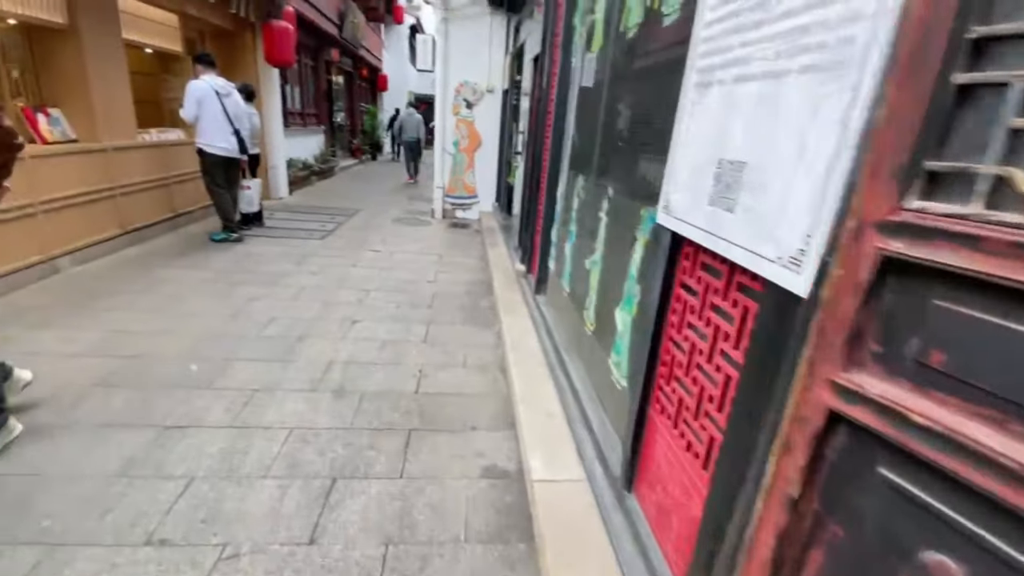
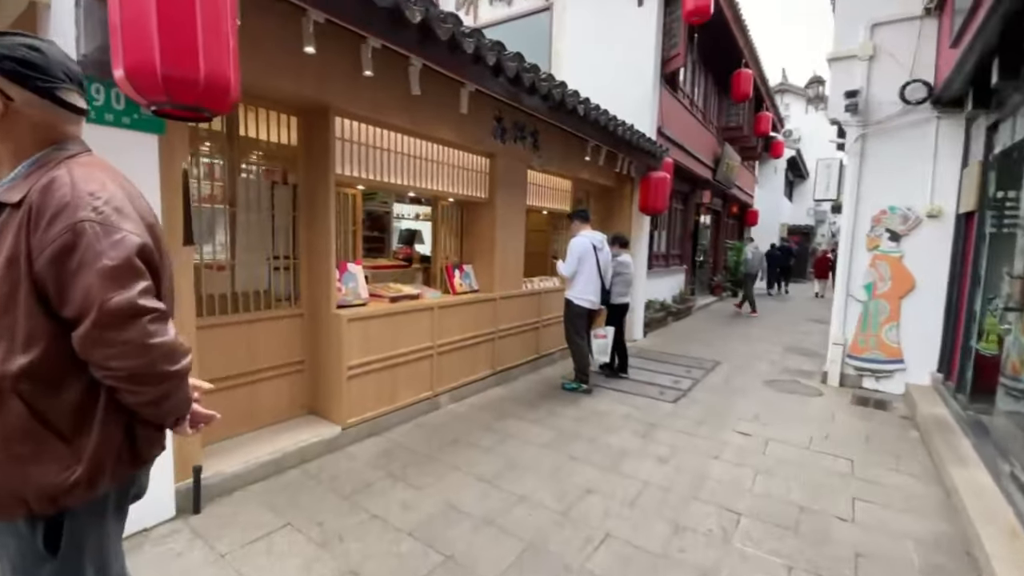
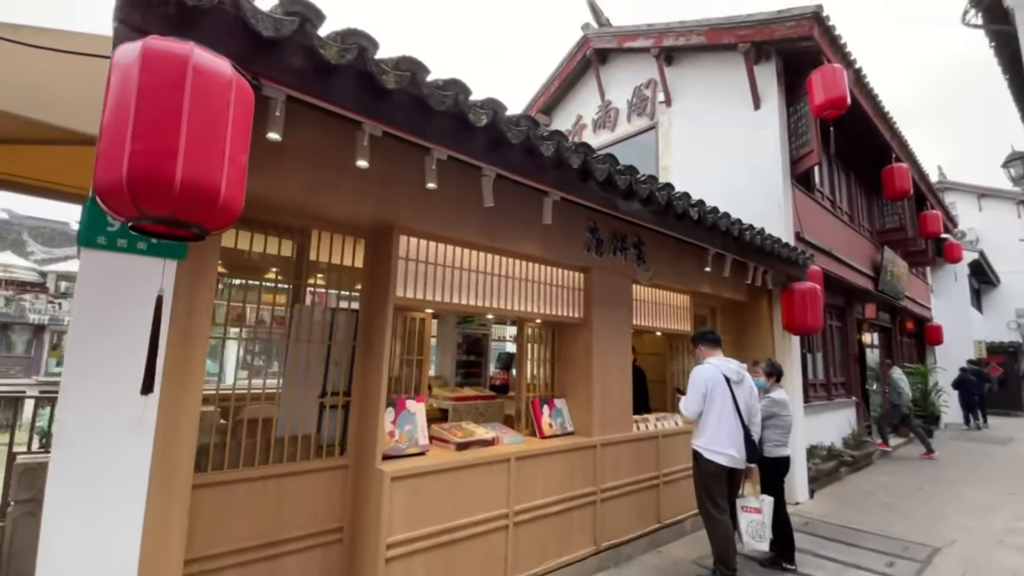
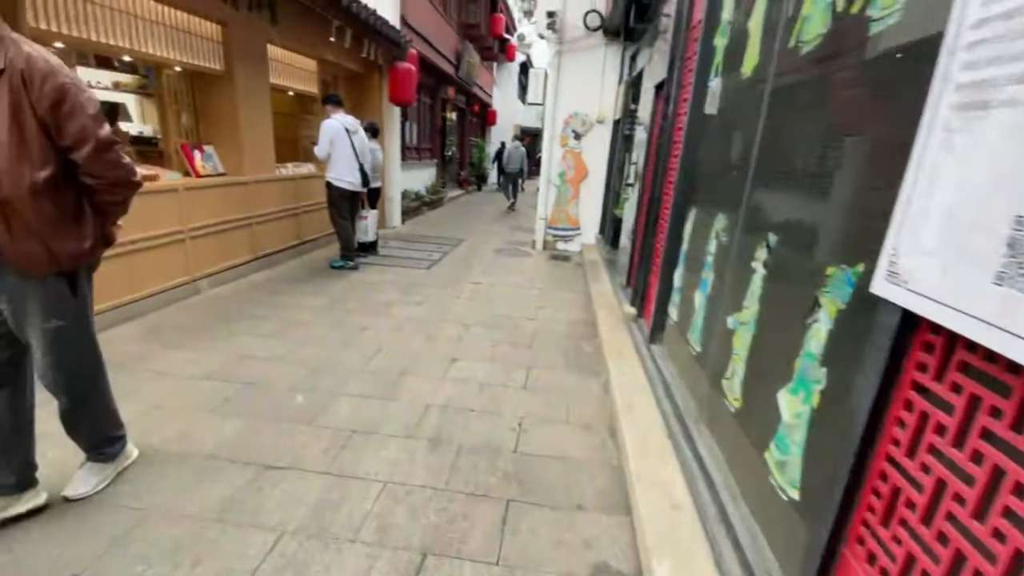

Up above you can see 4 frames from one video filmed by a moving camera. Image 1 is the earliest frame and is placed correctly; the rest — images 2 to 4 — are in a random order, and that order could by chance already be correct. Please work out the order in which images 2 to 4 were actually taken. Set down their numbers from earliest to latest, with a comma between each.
4, 2, 3
